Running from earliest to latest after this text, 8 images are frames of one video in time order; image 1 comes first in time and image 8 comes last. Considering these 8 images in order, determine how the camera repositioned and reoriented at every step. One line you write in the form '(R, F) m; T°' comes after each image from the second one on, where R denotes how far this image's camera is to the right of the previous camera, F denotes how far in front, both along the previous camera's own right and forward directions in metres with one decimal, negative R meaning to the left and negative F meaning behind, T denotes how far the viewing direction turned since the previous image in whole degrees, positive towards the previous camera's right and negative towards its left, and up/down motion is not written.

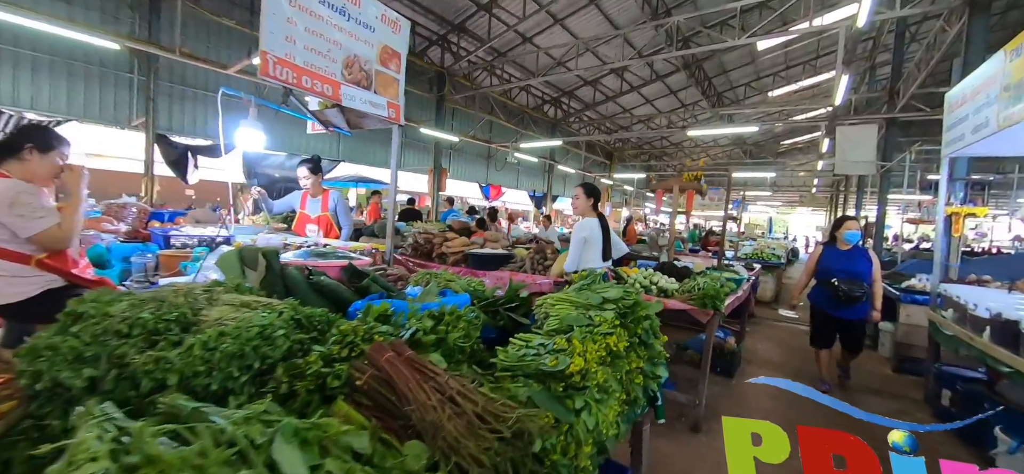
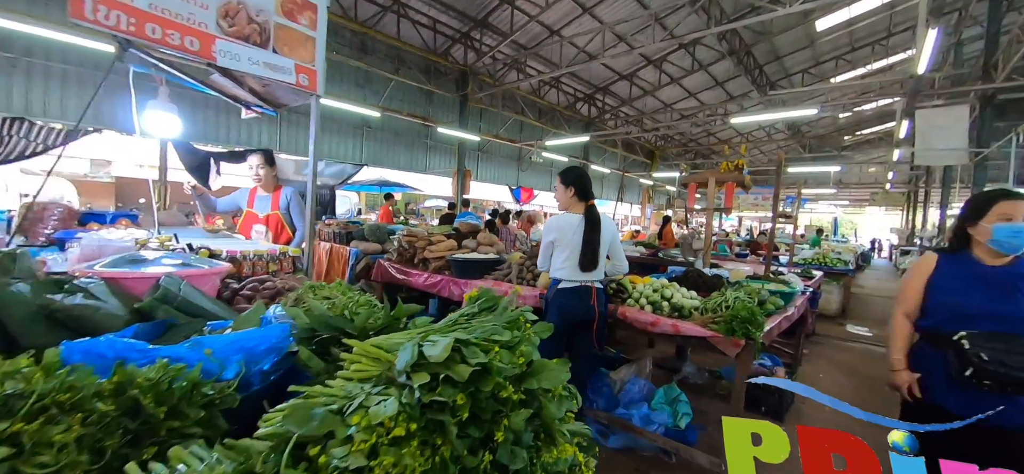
(+0.4, +0.6) m; -6°
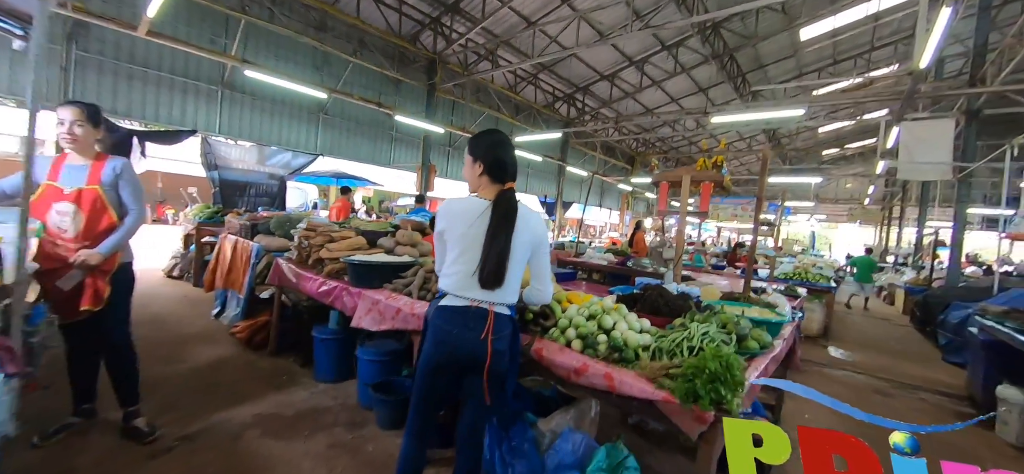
(+0.4, +0.7) m; +2°
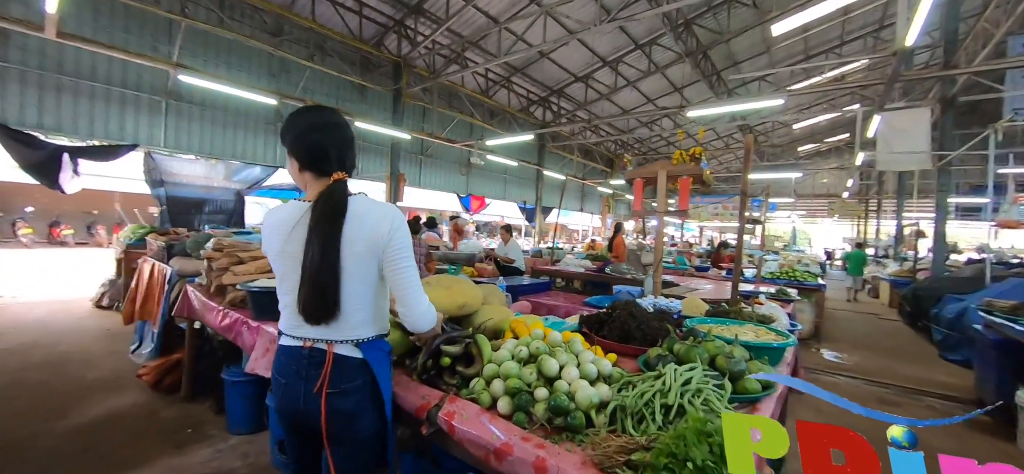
(+0.2, +0.4) m; +2°
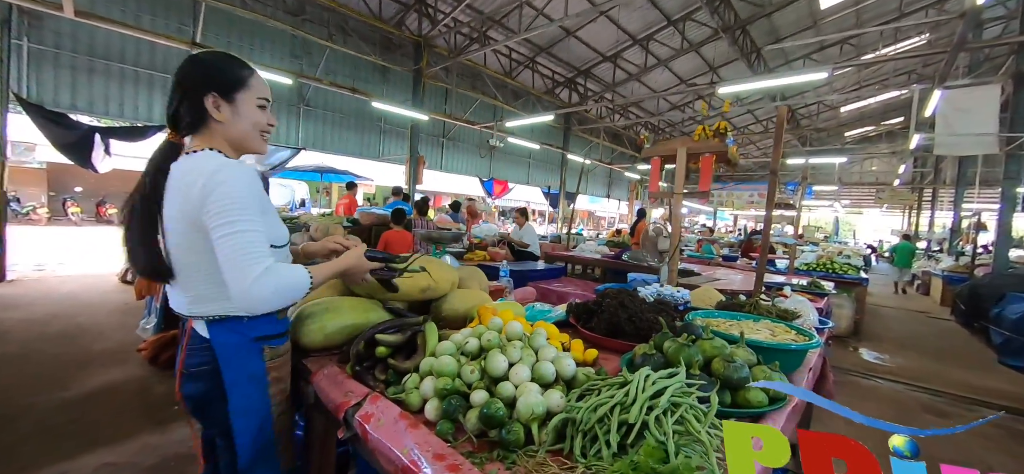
(+0.2, +0.2) m; -4°
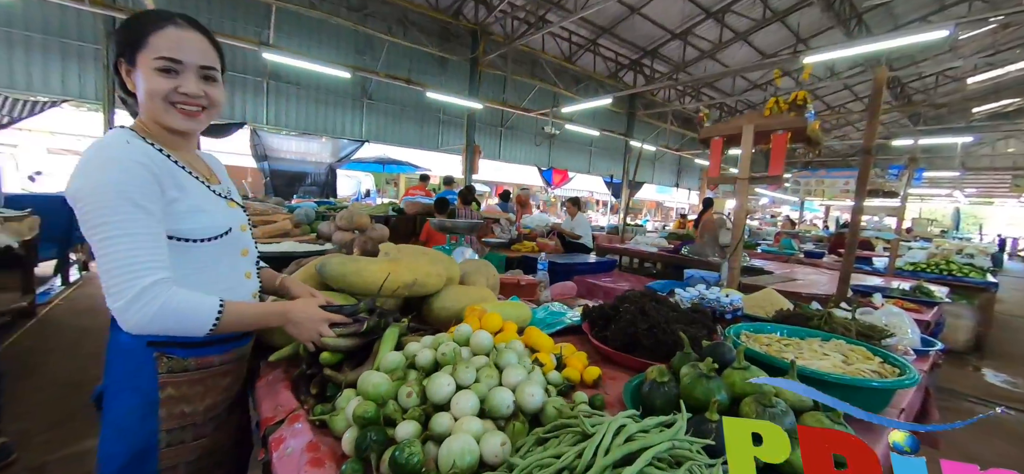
(+0.2, +0.2) m; -9°
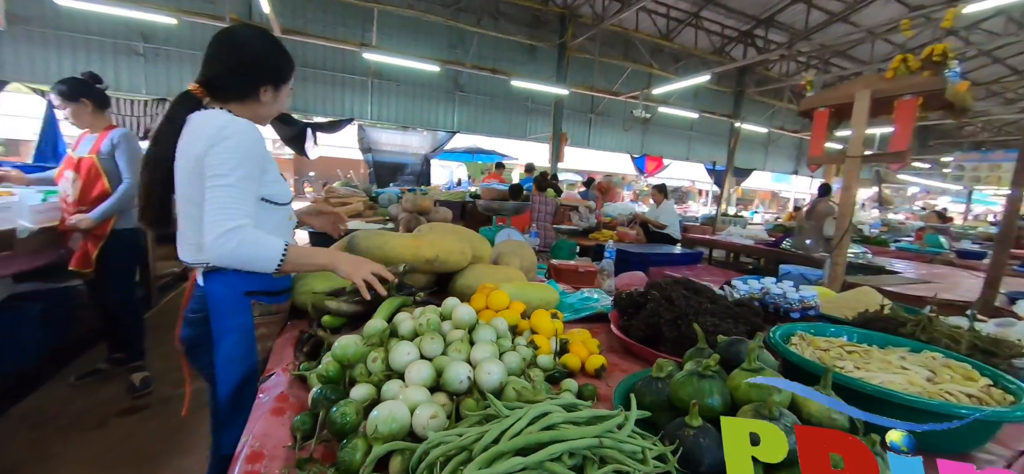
(+0.2, +0.1) m; -13°
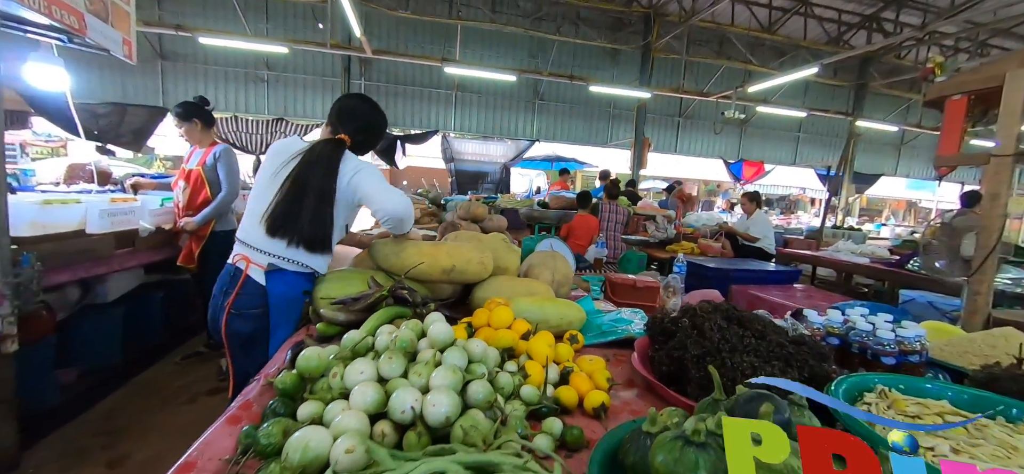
(+0.2, +0.1) m; -12°
